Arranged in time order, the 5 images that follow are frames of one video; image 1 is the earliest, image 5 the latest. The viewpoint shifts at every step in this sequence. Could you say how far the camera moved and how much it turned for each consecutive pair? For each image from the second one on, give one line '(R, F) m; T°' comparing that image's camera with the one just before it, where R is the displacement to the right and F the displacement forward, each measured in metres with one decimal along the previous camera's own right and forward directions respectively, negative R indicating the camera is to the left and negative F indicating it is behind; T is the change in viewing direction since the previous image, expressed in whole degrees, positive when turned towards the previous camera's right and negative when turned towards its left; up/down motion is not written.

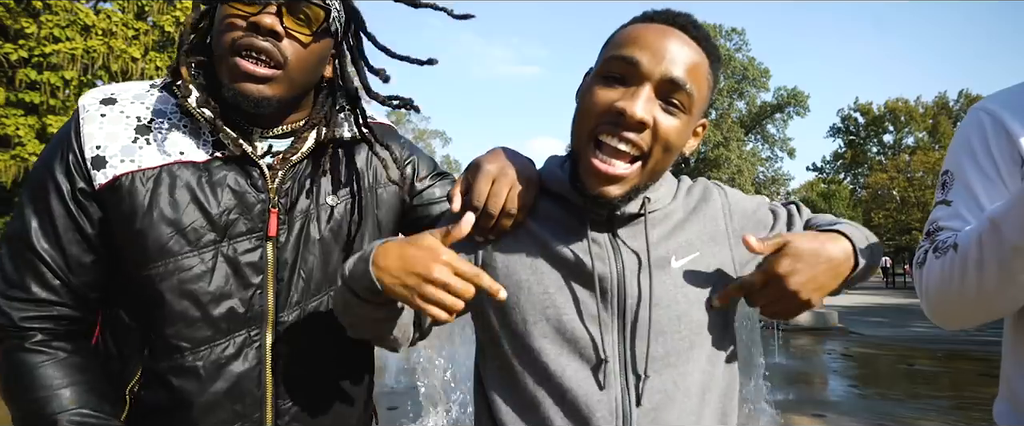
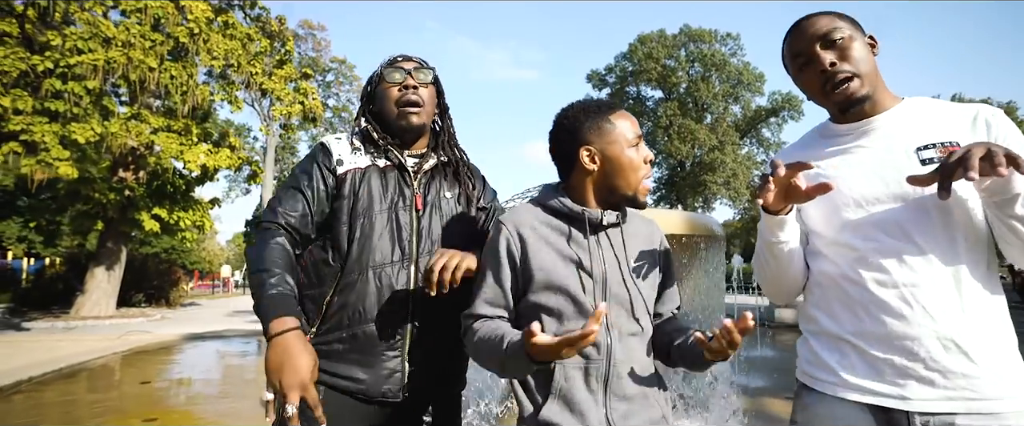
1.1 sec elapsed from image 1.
(0.0, -0.5) m; 0°
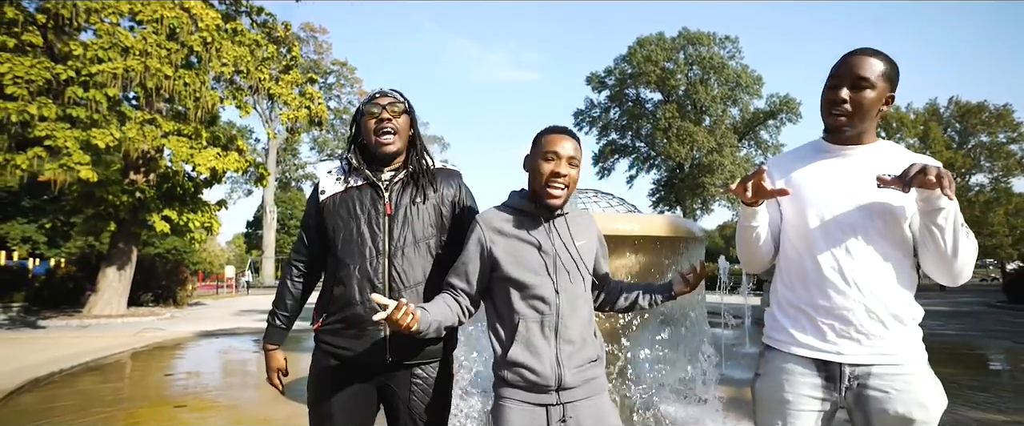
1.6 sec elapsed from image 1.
(0.0, -0.4) m; 0°
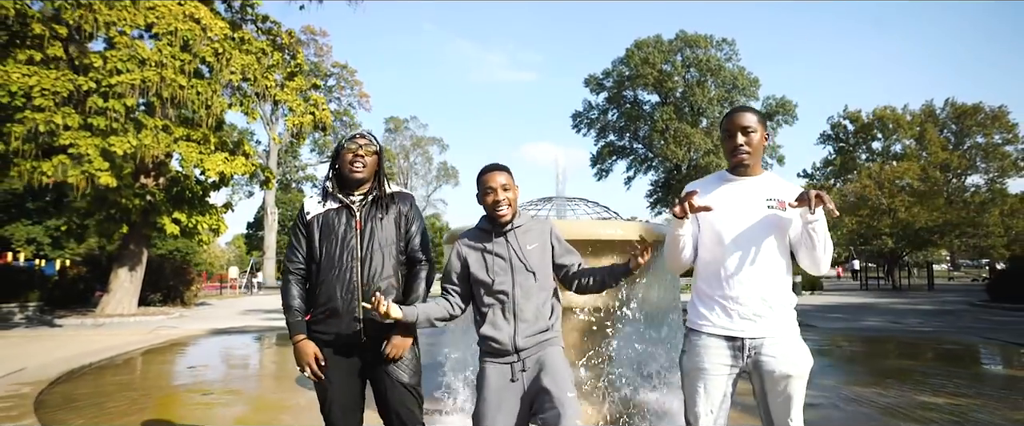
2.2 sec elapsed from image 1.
(0.0, -0.5) m; 0°
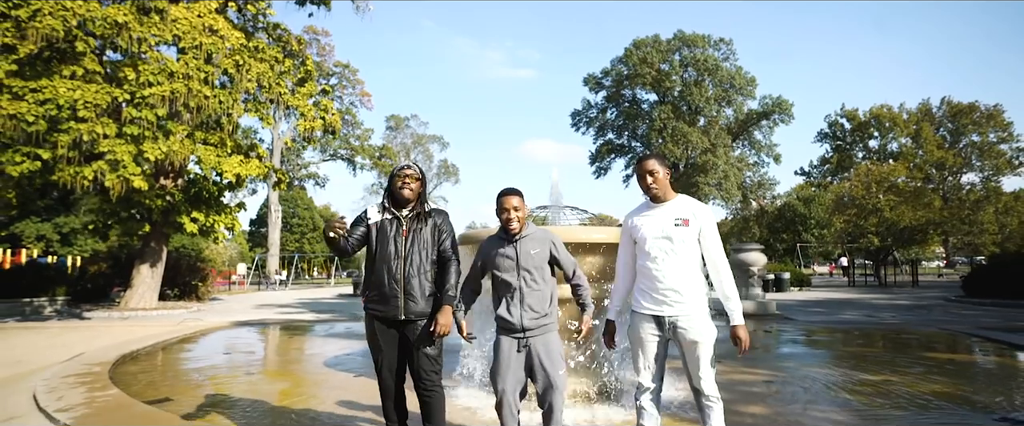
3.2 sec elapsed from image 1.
(0.0, -0.9) m; 0°
